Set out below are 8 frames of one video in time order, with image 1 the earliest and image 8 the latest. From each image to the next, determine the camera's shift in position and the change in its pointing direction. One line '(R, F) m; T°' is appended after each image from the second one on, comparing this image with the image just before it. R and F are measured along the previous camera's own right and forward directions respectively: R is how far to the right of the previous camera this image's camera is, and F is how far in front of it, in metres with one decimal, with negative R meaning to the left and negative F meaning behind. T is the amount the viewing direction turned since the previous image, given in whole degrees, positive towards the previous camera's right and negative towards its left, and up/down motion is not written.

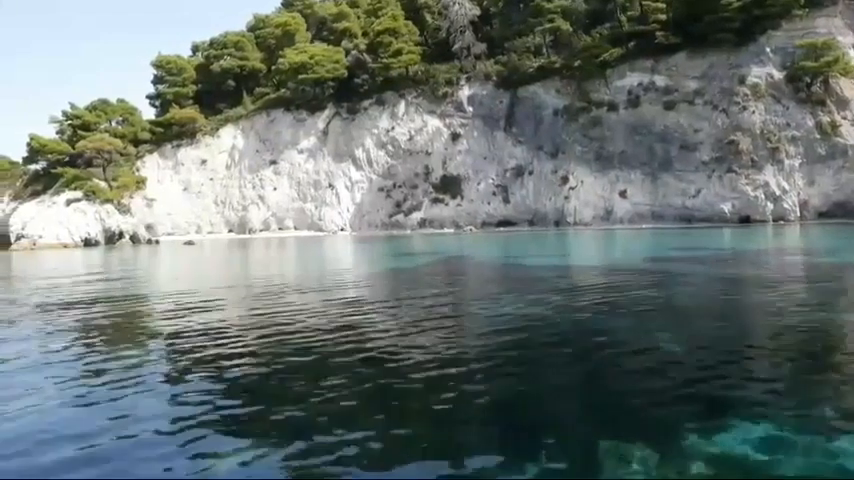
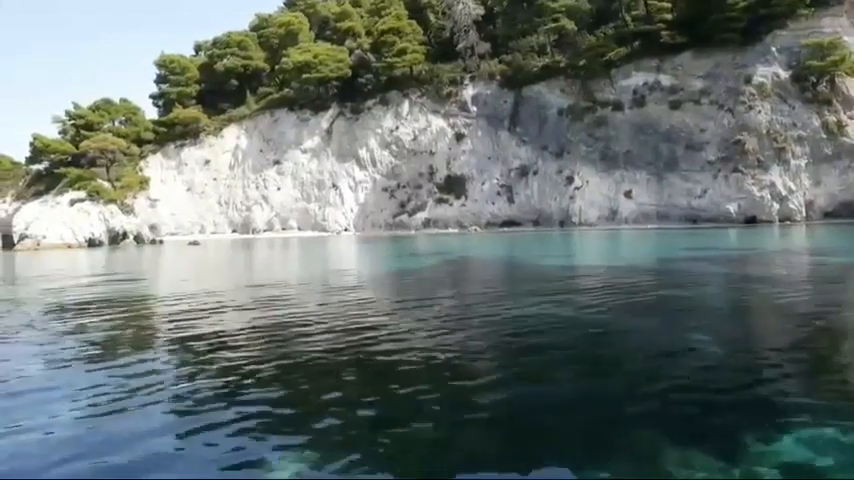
(+1.3, +0.3) m; -2°
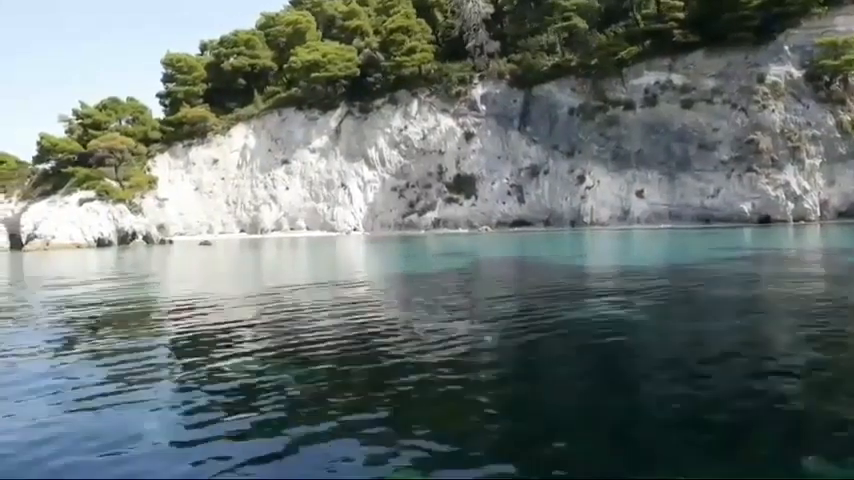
(-0.5, +0.2) m; 0°
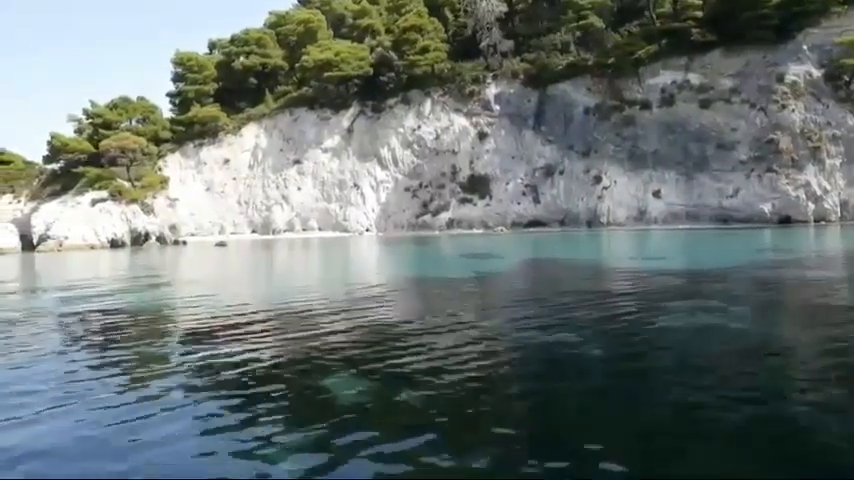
(-0.8, +0.3) m; 0°
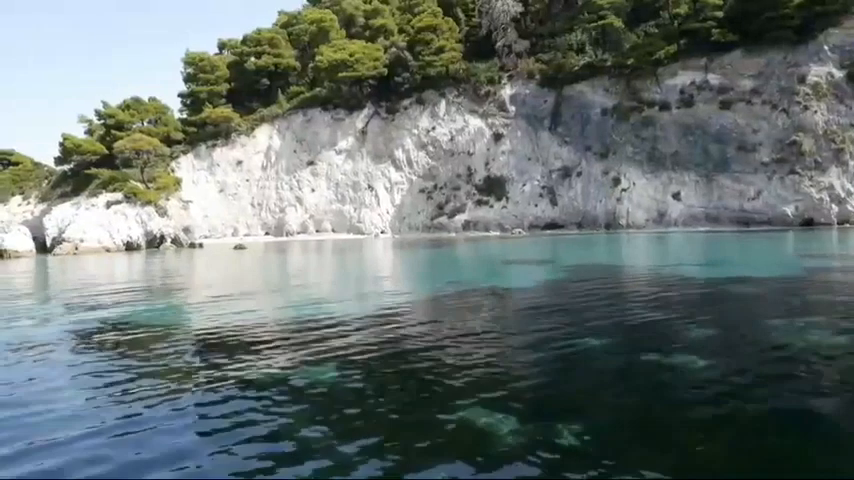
(-0.9, +0.4) m; 0°
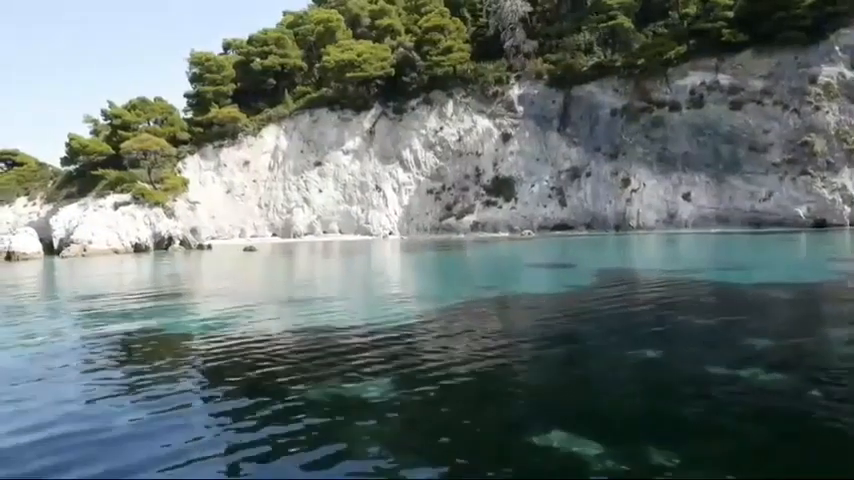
(-0.5, +0.2) m; 0°
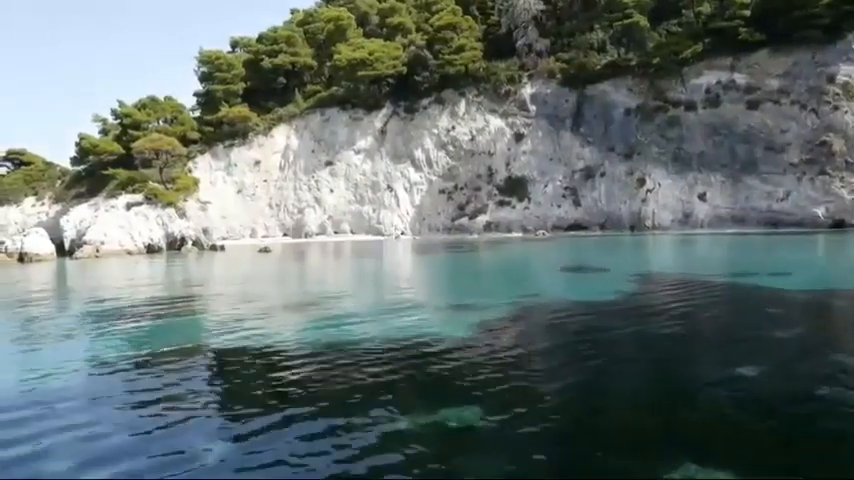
(-0.7, +0.3) m; 0°
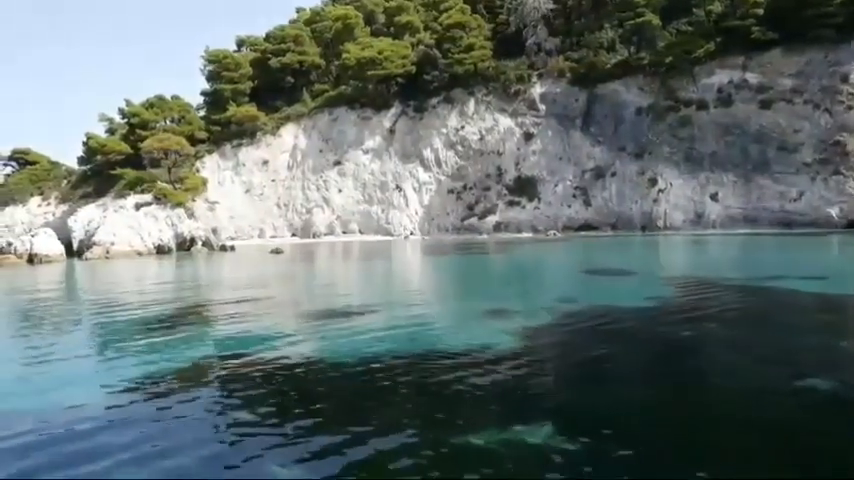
(-0.5, +0.2) m; 0°
